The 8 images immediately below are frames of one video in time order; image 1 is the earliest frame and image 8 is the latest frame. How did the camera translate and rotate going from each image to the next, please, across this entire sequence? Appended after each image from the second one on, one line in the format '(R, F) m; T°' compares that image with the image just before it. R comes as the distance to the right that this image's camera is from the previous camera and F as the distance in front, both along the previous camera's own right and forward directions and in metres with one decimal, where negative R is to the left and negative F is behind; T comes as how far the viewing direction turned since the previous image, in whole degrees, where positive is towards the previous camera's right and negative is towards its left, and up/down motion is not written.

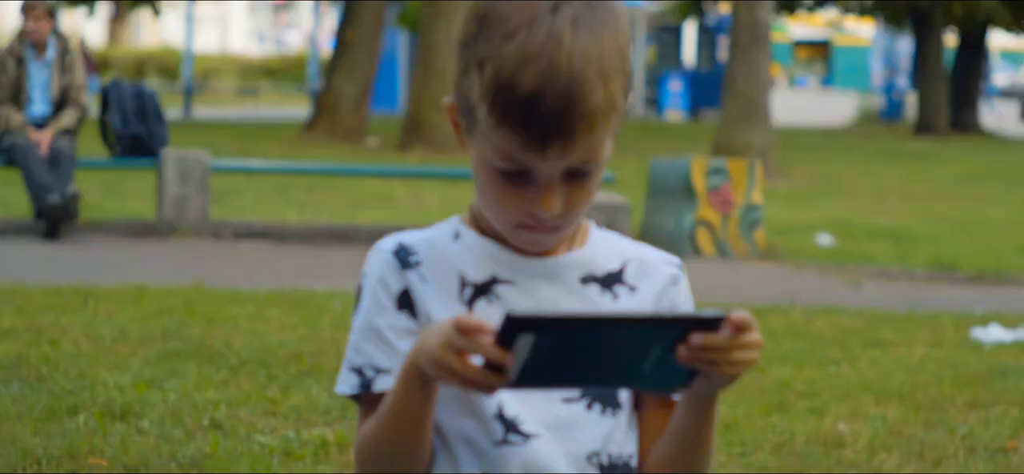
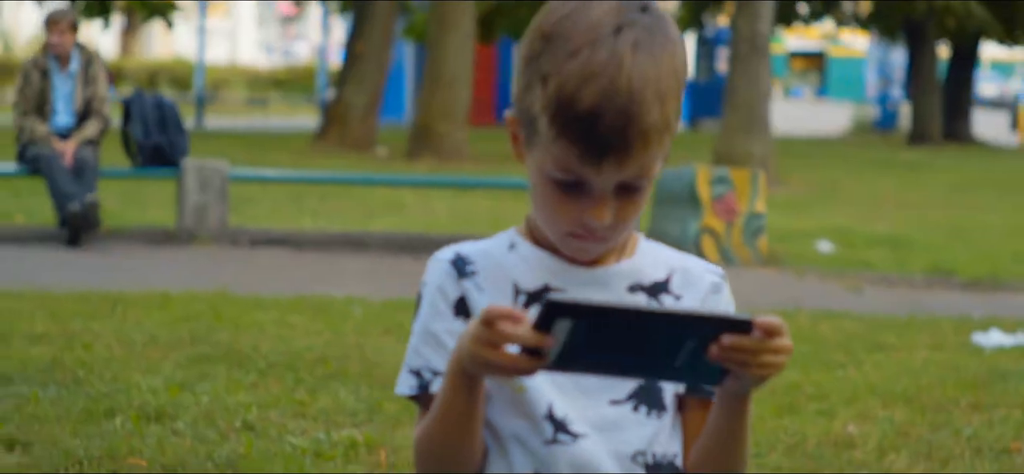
(-0.2, -0.2) m; +1°
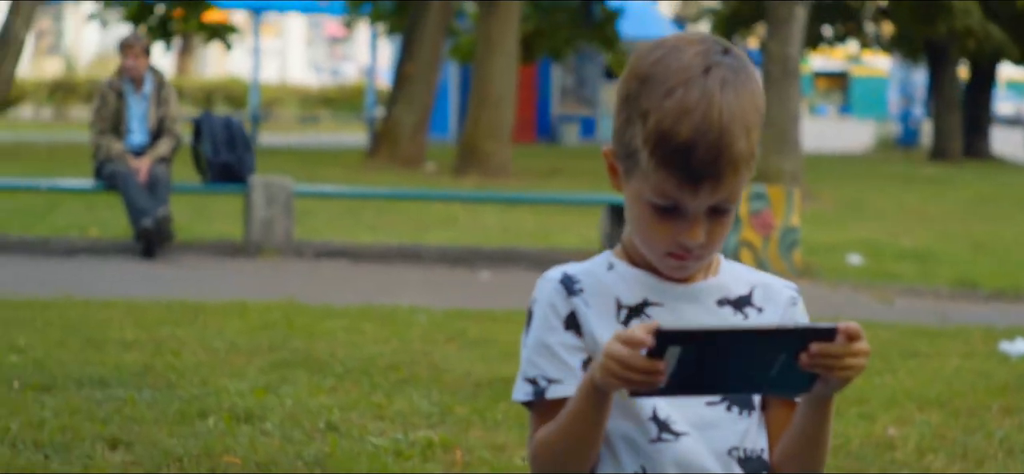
(-0.3, -0.4) m; 0°
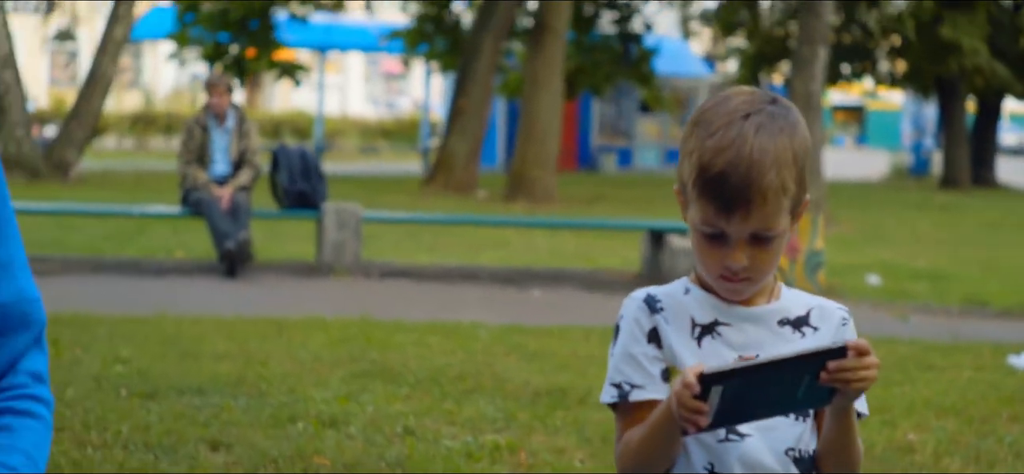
(-0.2, -0.6) m; 0°
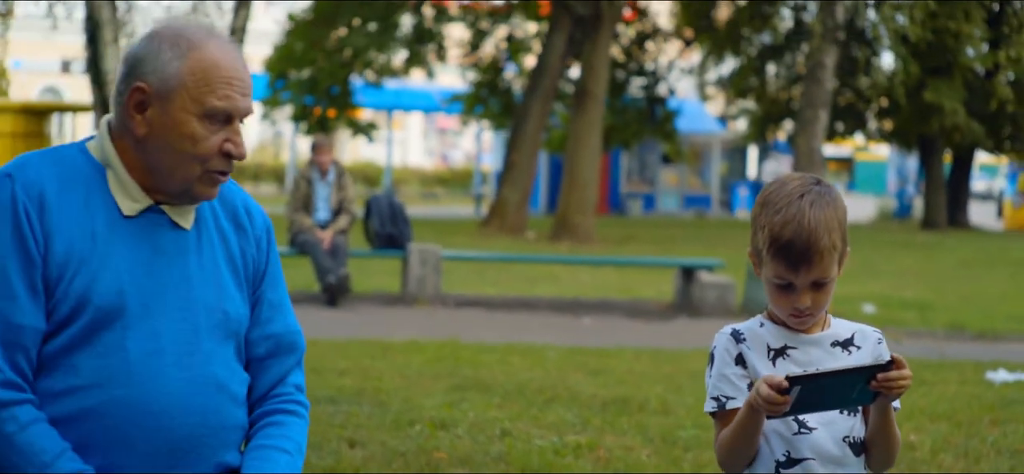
(-0.6, -1.4) m; +1°
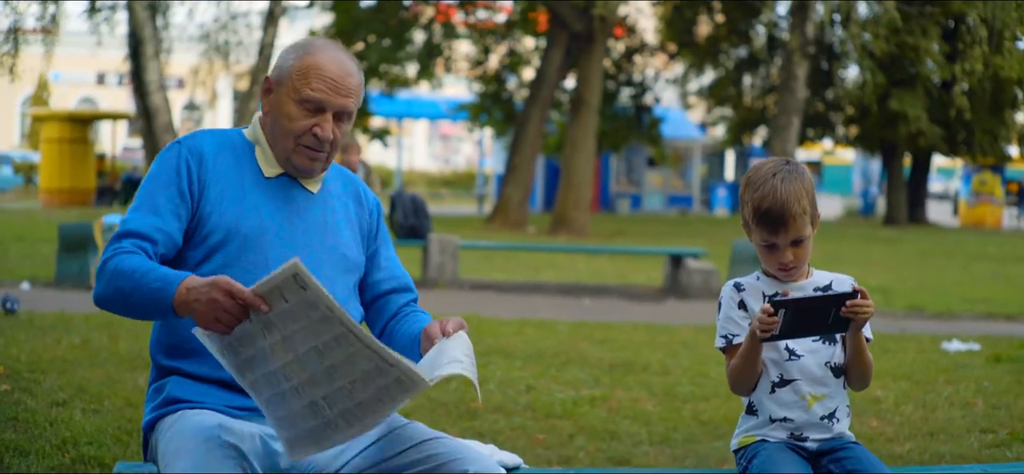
(-0.4, -1.2) m; +2°
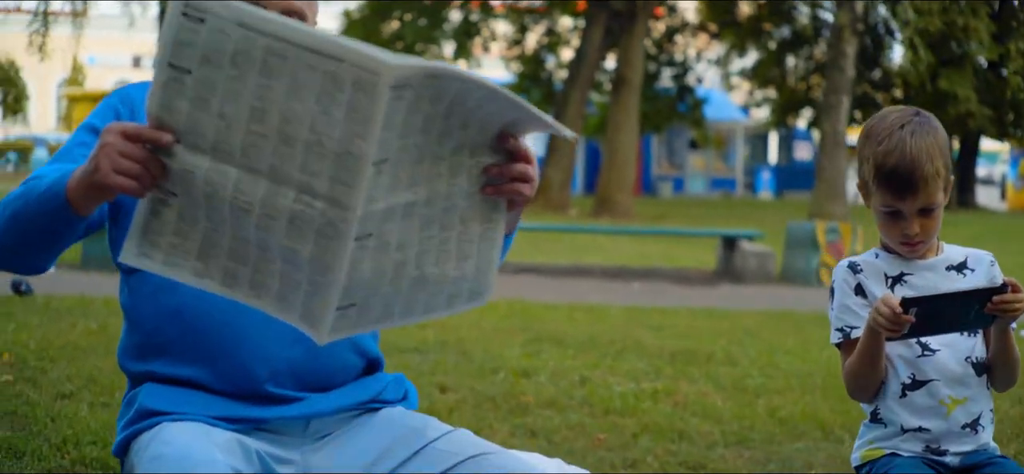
(-0.1, +0.8) m; -2°
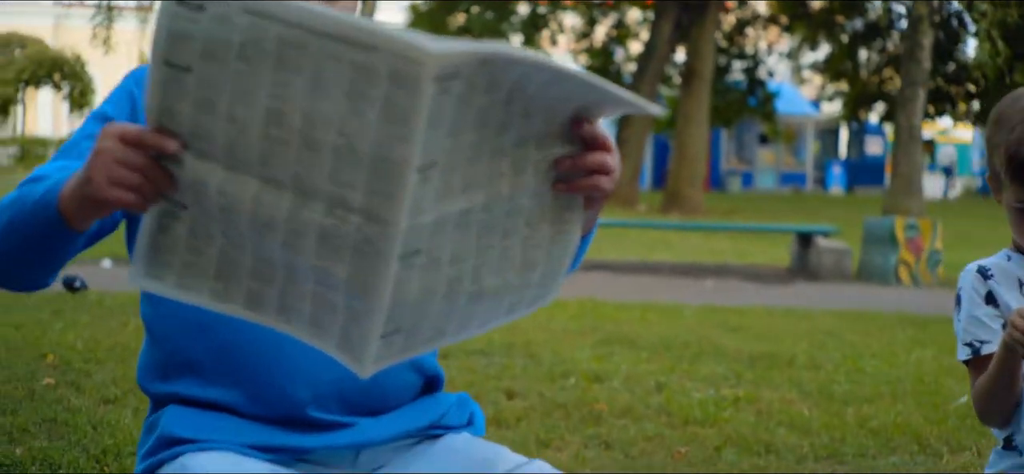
(0.0, +0.5) m; -3°
